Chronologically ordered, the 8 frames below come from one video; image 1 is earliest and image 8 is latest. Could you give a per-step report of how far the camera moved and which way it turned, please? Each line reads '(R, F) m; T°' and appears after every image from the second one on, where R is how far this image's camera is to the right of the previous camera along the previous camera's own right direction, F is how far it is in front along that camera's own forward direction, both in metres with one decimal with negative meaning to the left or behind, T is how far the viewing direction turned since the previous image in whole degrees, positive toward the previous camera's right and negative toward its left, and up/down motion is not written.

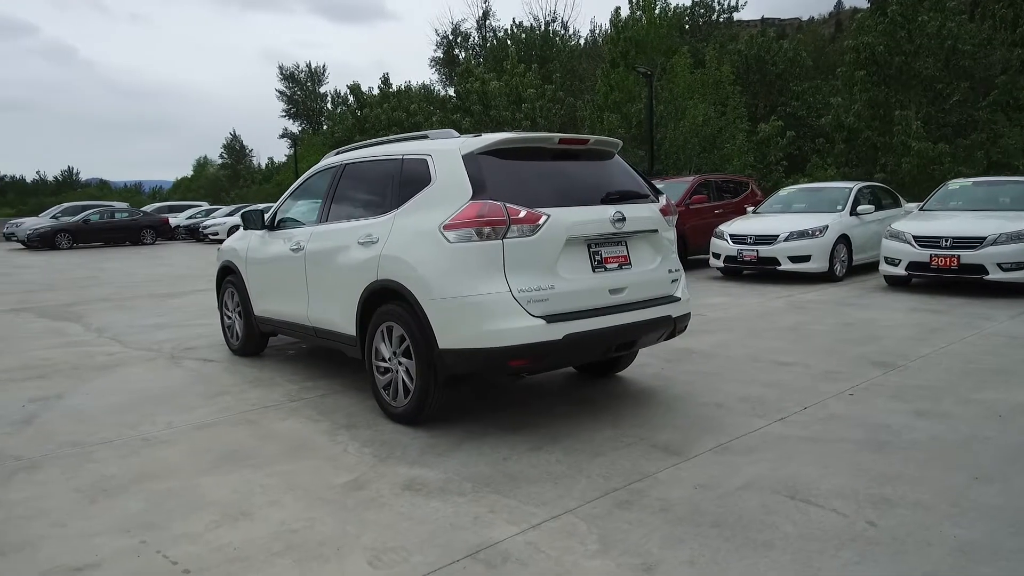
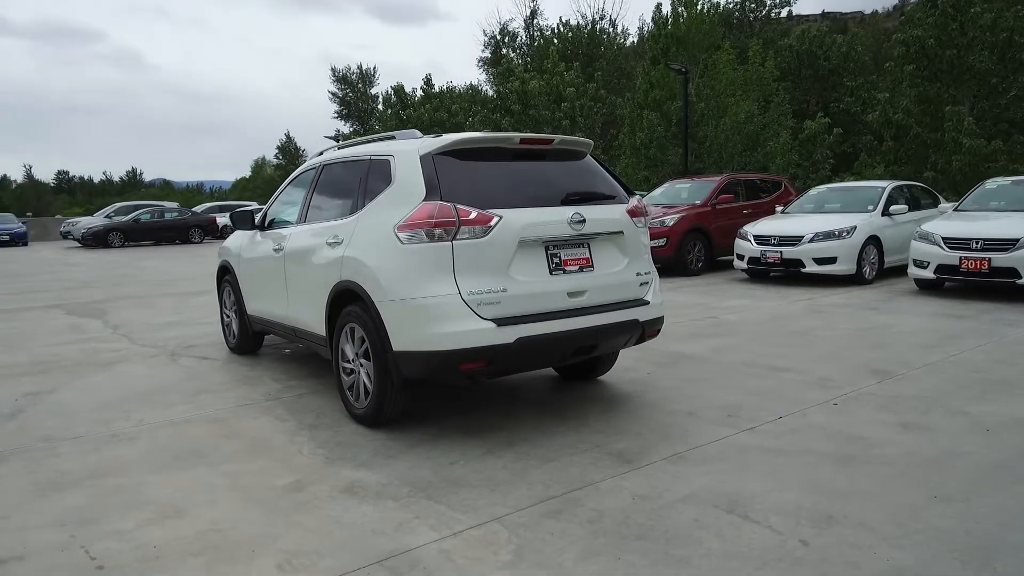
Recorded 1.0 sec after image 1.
(+0.6, +0.1) m; -4°
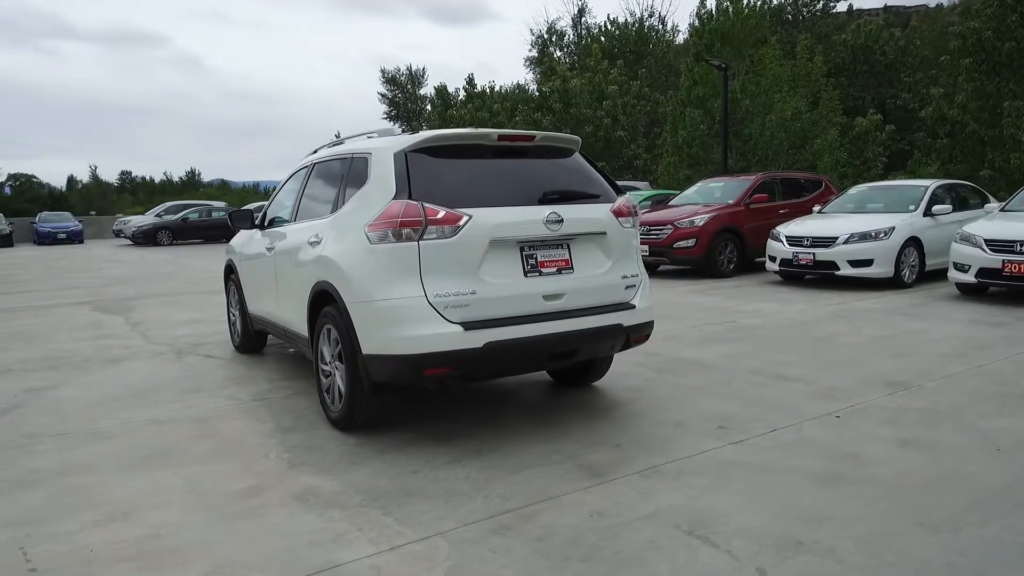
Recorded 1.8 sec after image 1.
(+0.5, +0.2) m; -4°
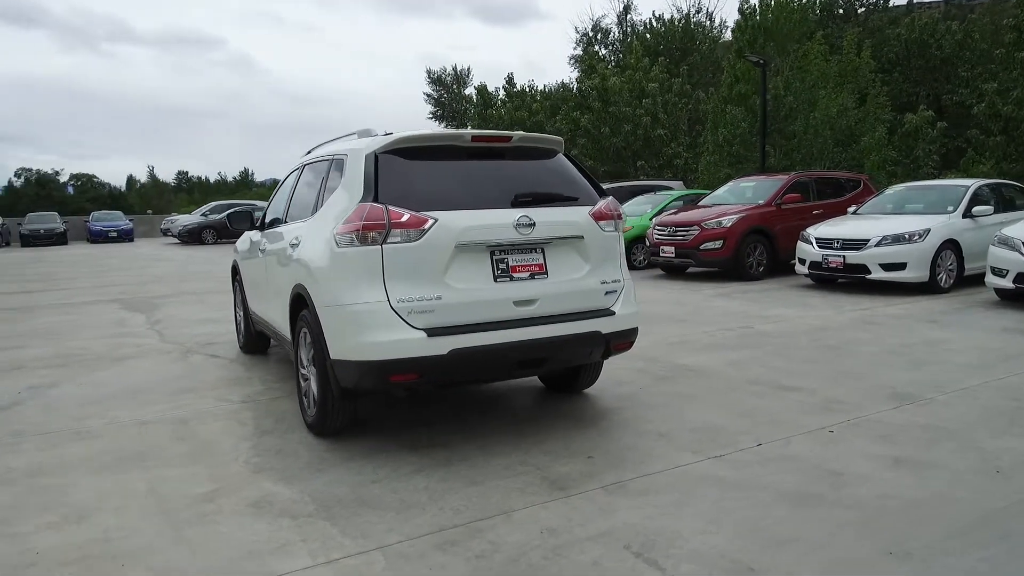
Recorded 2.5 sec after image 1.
(+0.4, +0.1) m; -4°
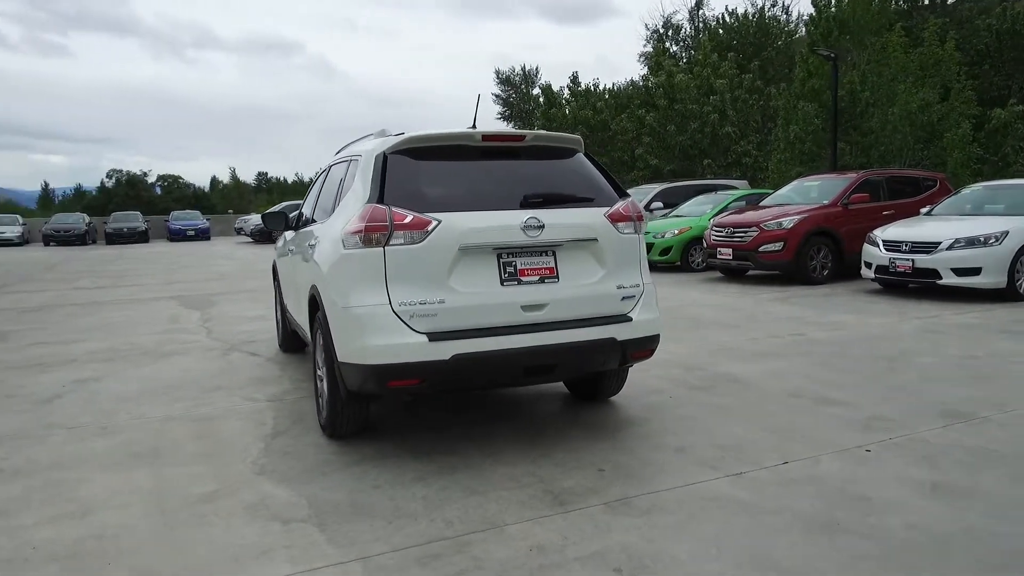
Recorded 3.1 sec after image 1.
(+0.3, +0.2) m; -5°
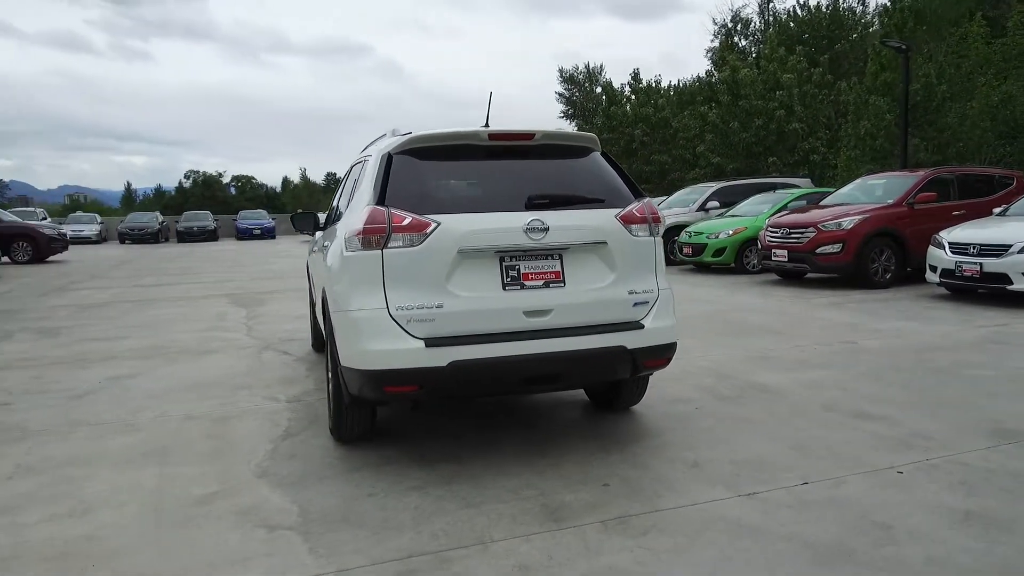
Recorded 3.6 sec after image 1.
(+0.3, +0.2) m; -5°
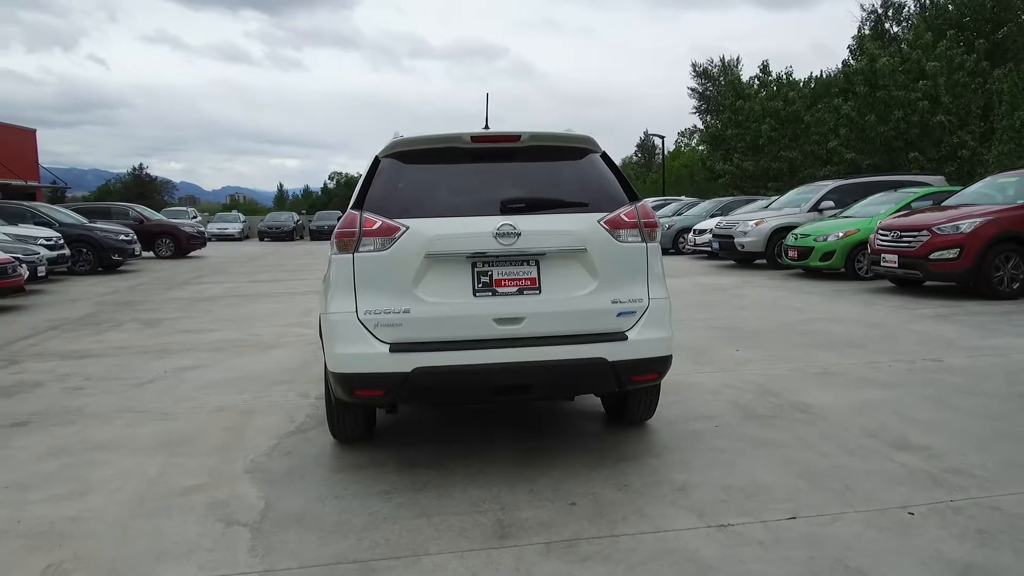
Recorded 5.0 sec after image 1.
(+0.8, +0.2) m; -10°
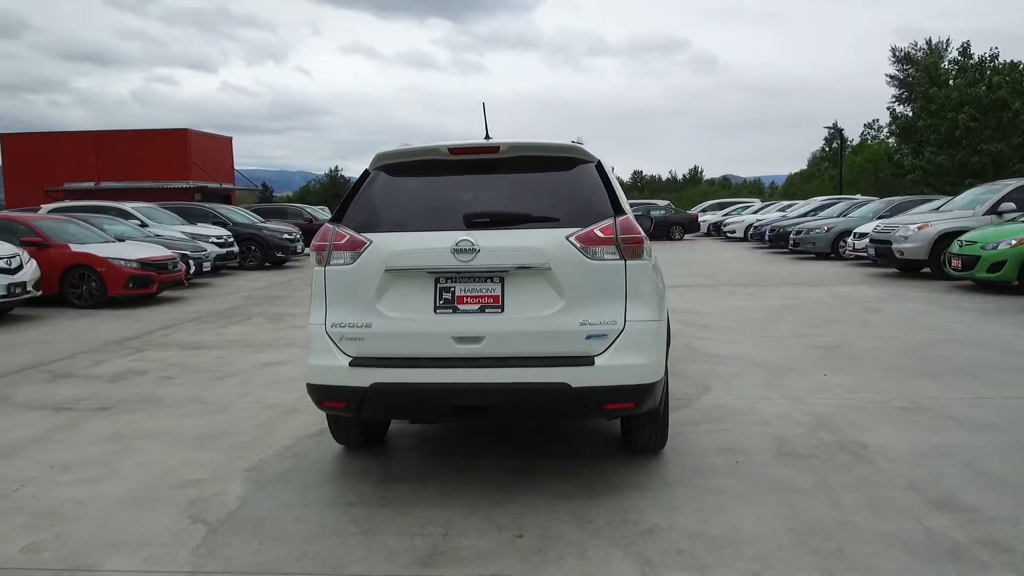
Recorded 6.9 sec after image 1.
(+1.1, +0.3) m; -14°
